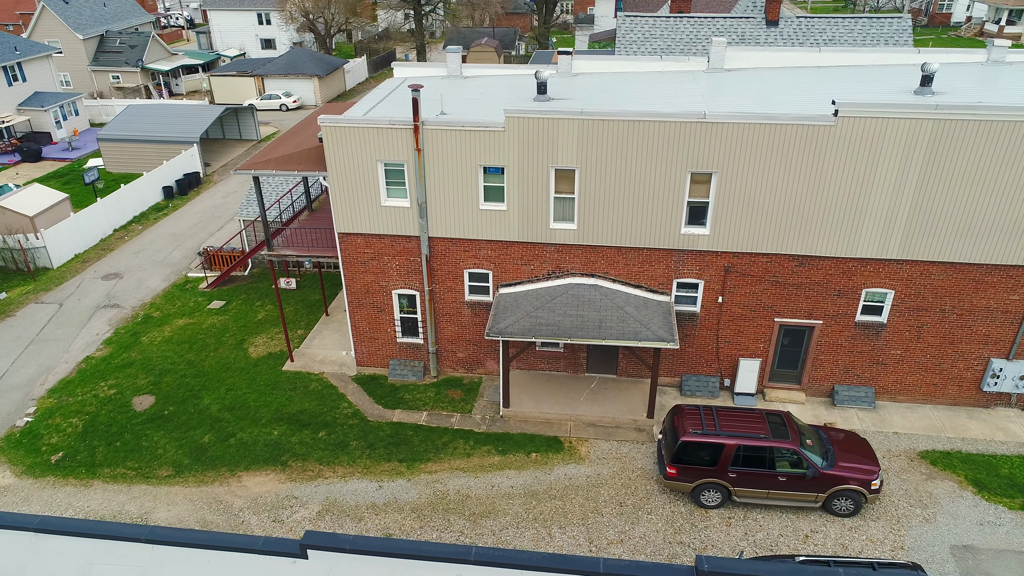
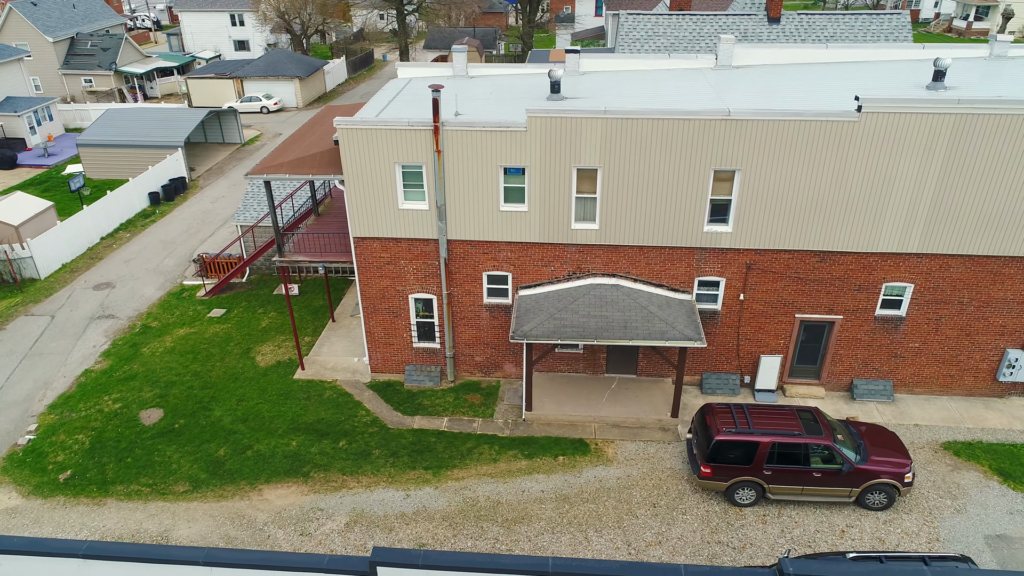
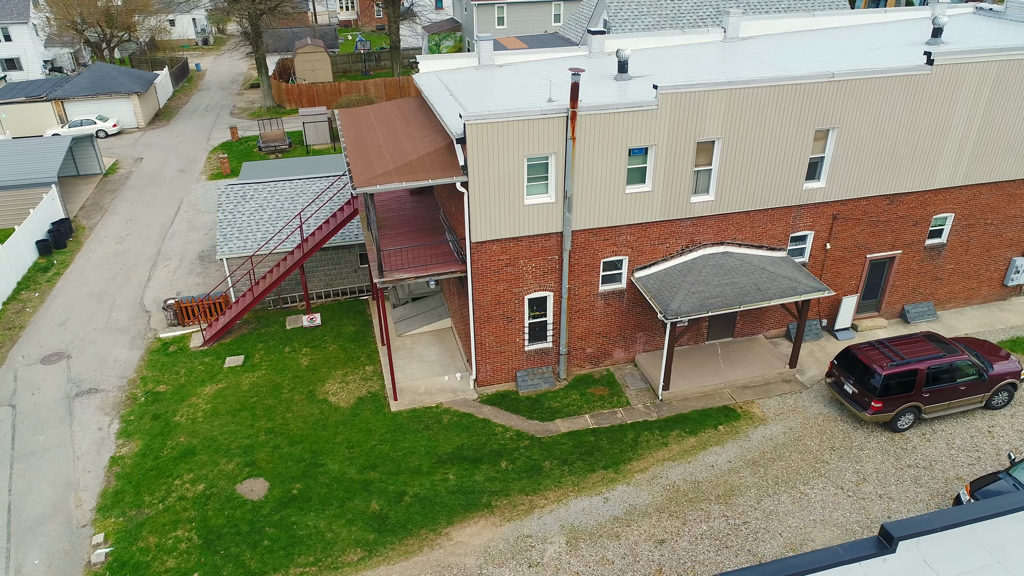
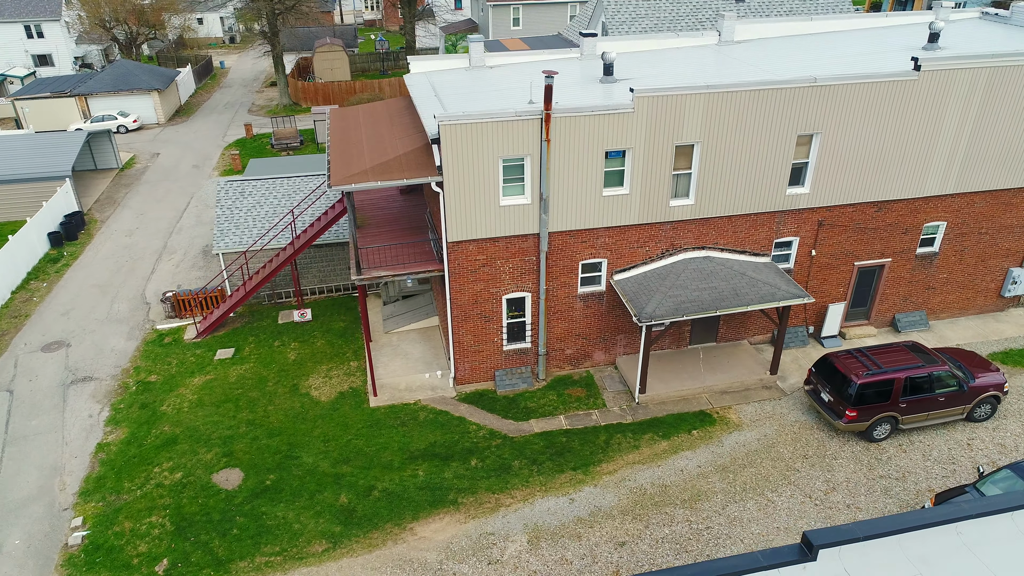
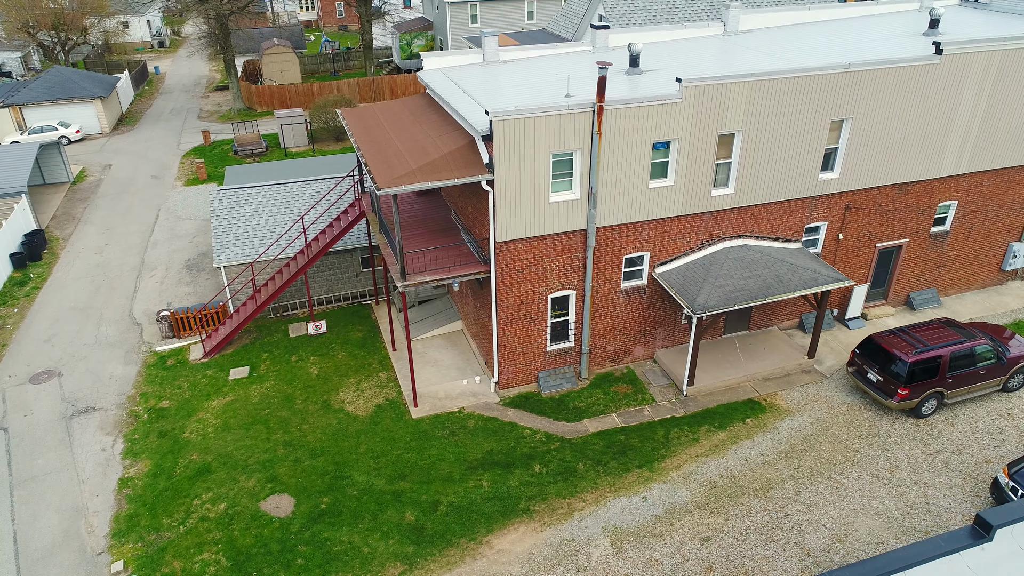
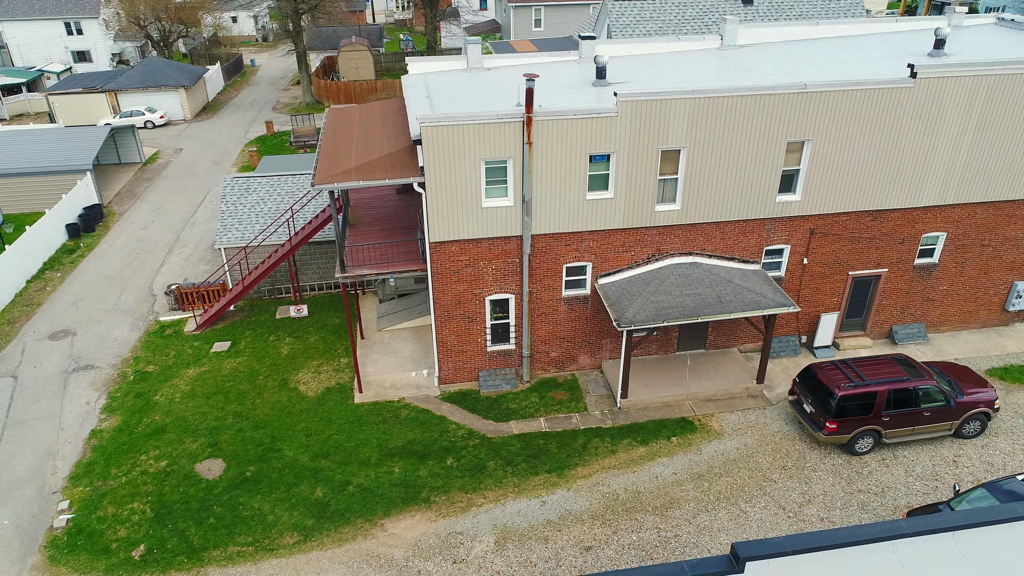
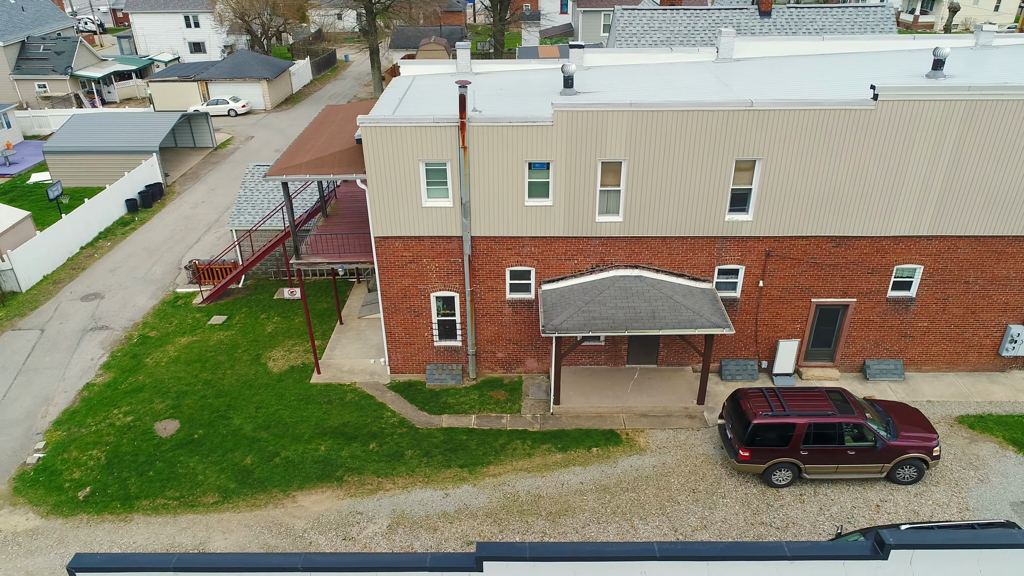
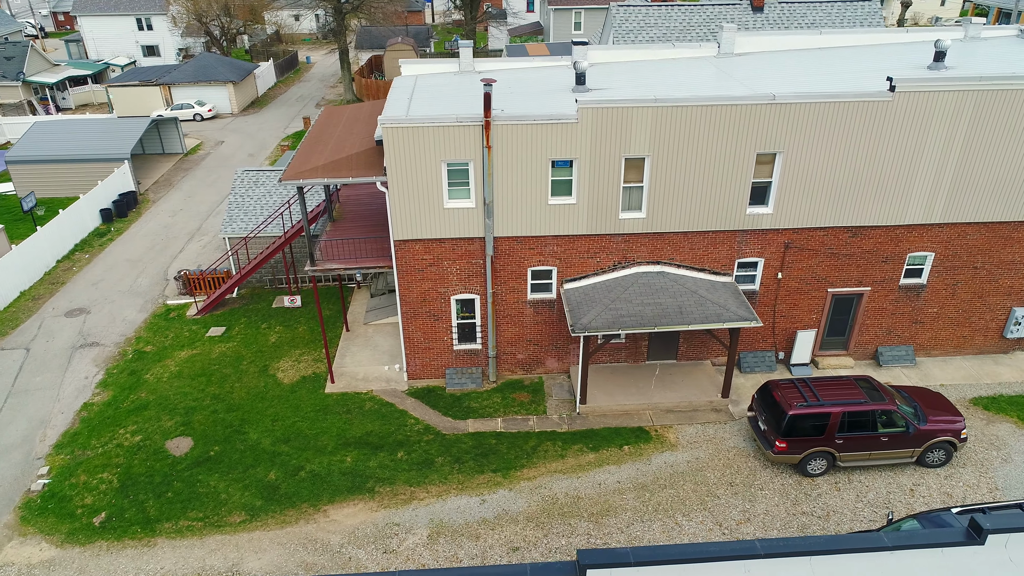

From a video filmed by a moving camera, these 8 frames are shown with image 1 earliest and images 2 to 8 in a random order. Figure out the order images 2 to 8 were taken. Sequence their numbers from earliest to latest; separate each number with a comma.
2, 7, 8, 6, 4, 3, 5
